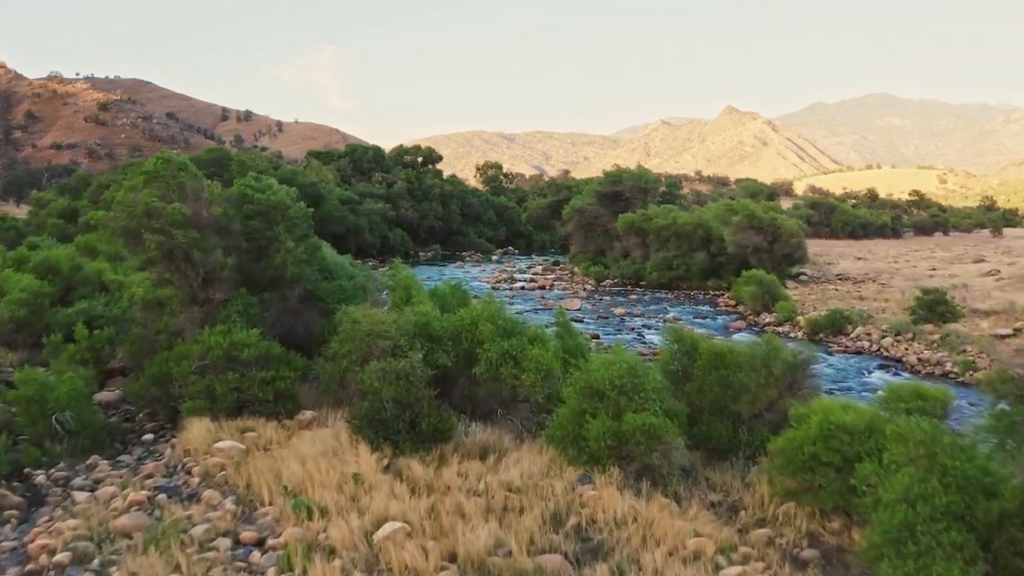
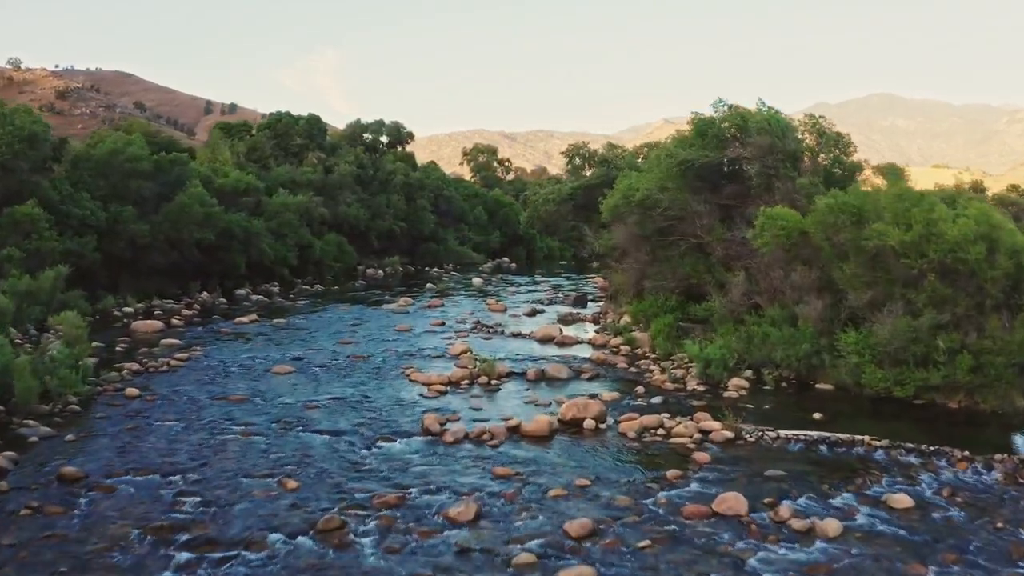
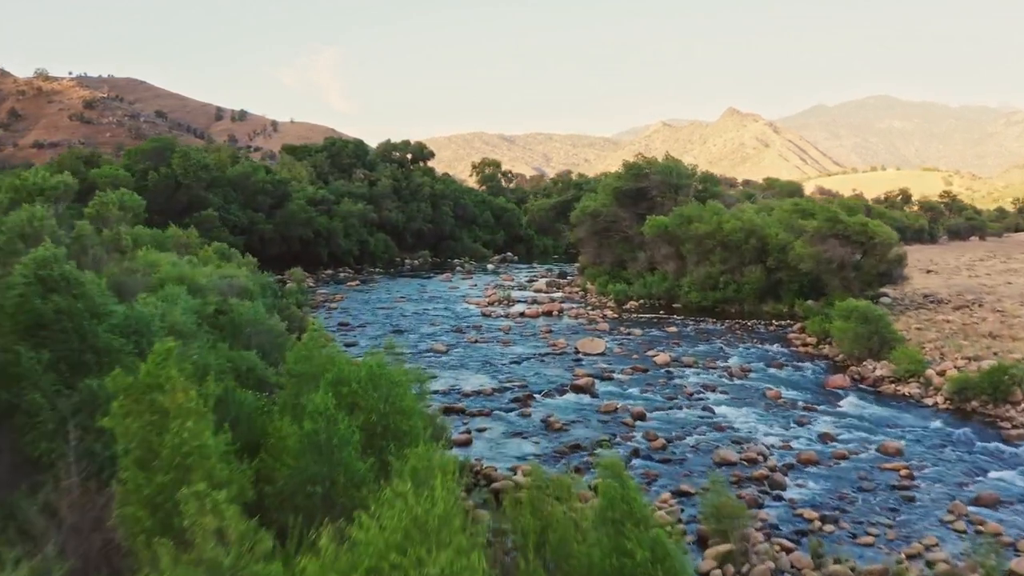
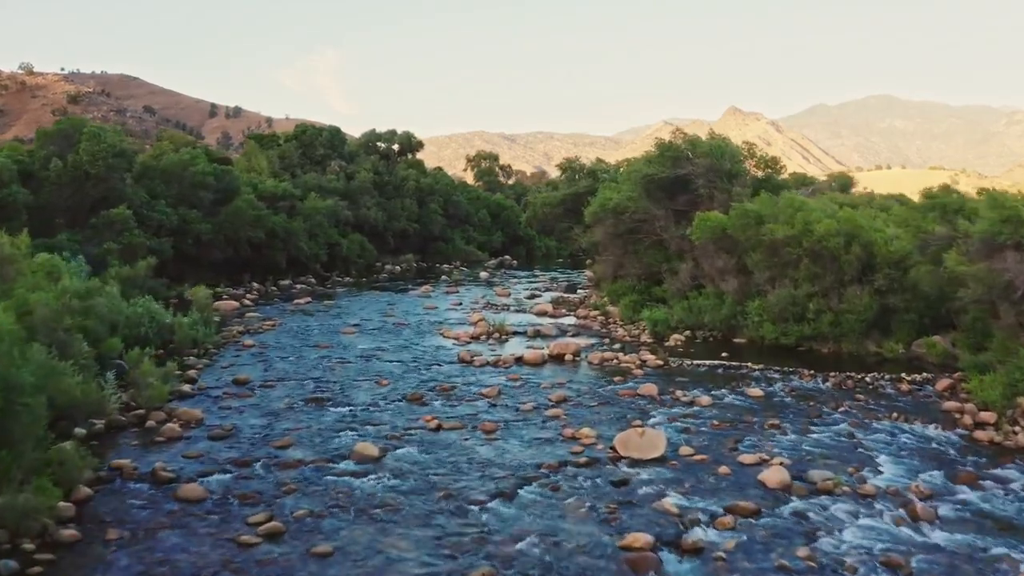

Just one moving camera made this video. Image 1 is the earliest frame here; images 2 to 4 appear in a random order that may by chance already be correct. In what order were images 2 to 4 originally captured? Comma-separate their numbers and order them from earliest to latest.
3, 4, 2
